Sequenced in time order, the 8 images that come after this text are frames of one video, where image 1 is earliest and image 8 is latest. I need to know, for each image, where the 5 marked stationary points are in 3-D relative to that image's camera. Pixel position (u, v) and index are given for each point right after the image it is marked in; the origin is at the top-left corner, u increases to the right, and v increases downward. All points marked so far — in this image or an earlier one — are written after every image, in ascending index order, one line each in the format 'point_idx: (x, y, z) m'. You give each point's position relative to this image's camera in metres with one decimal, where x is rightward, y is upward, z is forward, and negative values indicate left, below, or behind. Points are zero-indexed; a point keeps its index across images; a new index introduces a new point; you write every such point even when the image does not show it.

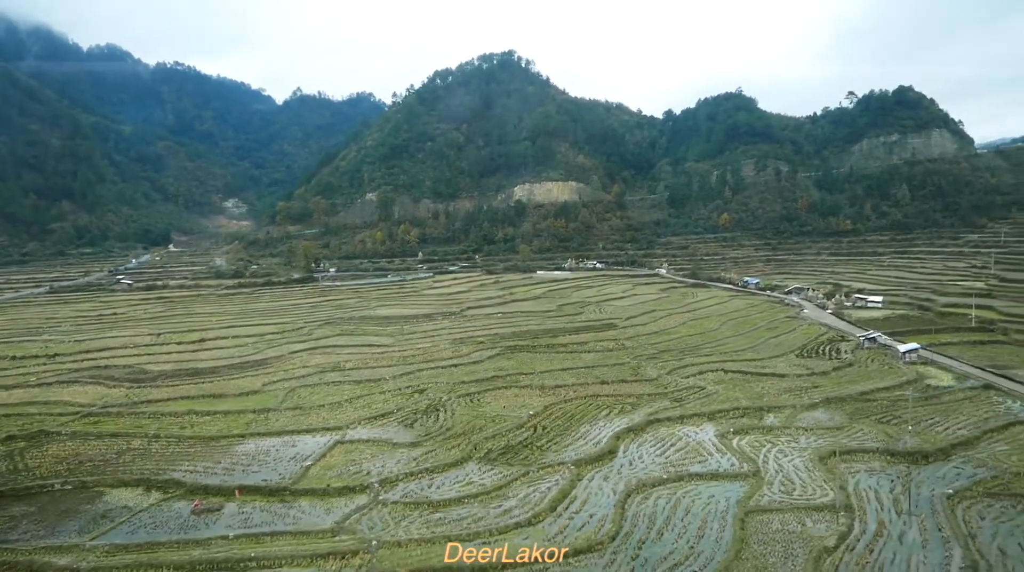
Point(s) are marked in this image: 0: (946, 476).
0: (+10.6, -4.7, +15.8) m
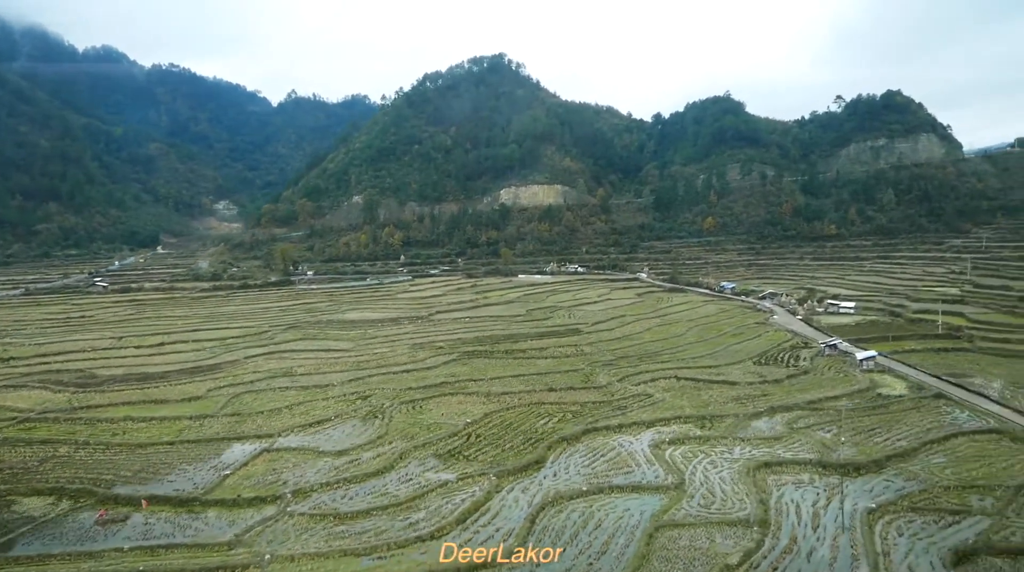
0: (+8.6, -4.8, +15.3) m
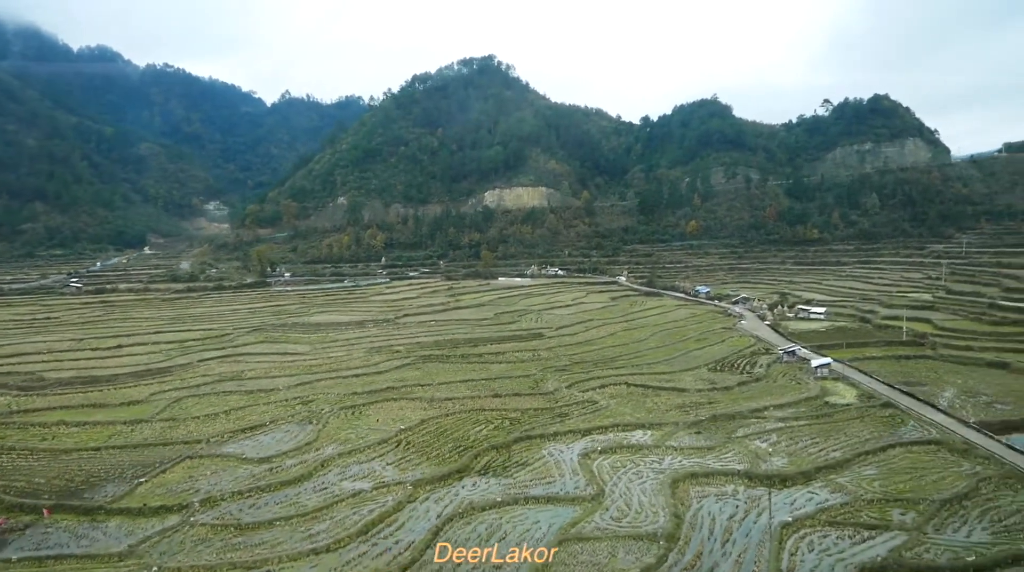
0: (+6.5, -5.0, +14.9) m
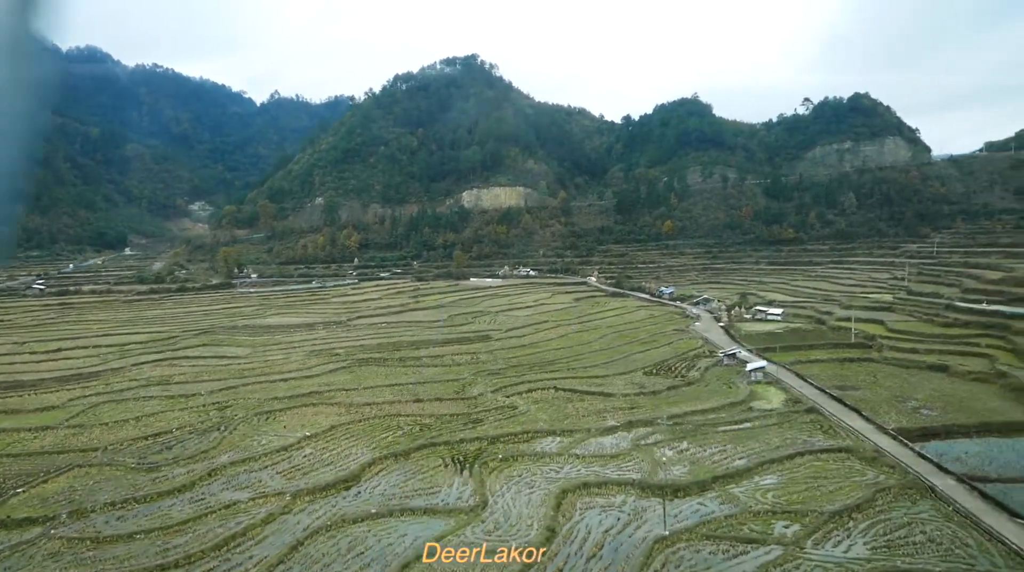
0: (+3.7, -5.1, +14.4) m
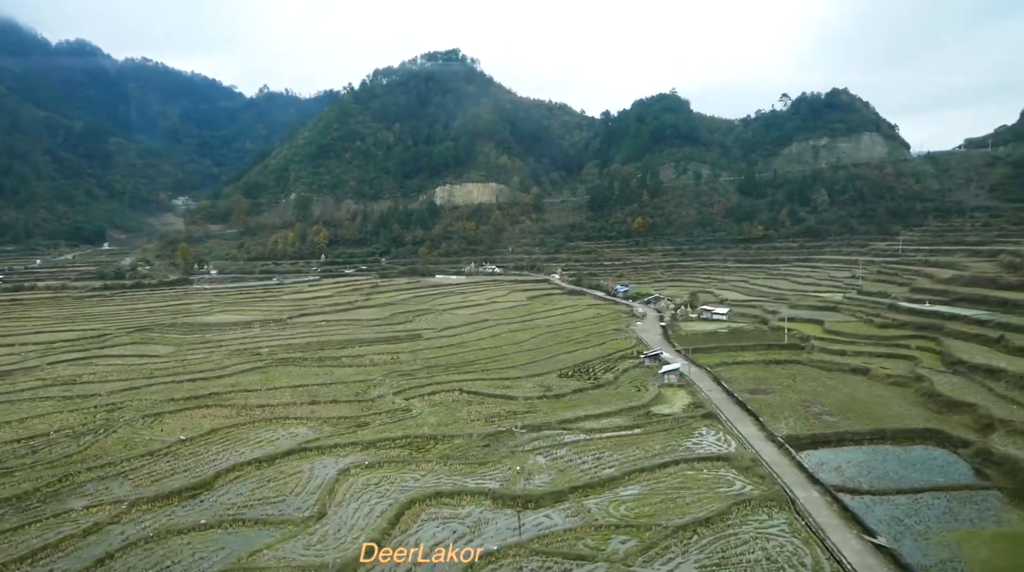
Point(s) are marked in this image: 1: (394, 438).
0: (+0.2, -5.1, +13.7) m
1: (-3.4, -4.4, +18.8) m
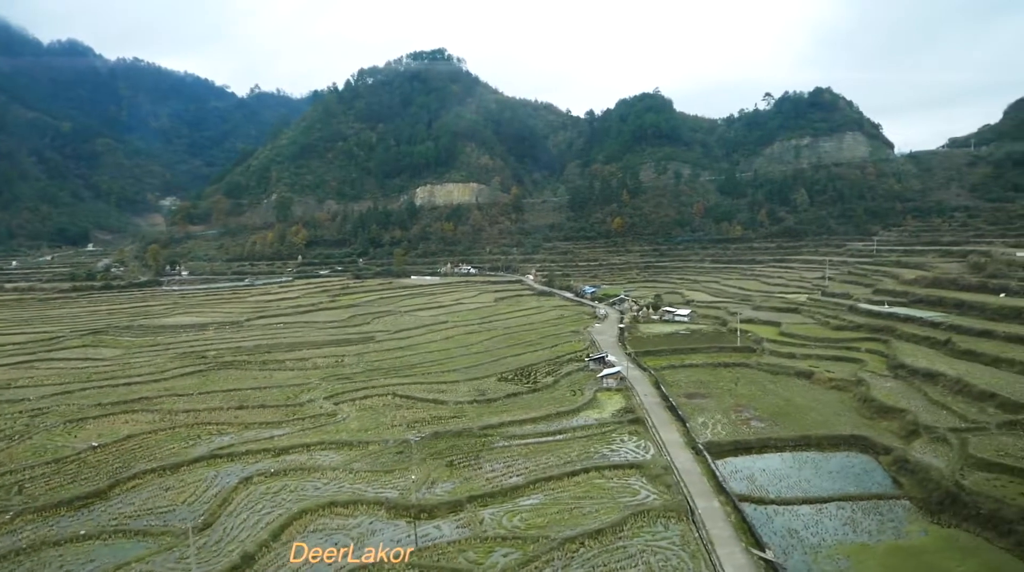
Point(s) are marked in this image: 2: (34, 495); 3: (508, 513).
0: (-2.2, -5.2, +13.3) m
1: (-5.8, -4.5, +18.4) m
2: (-11.5, -5.0, +15.5) m
3: (0.0, -5.0, +14.2) m
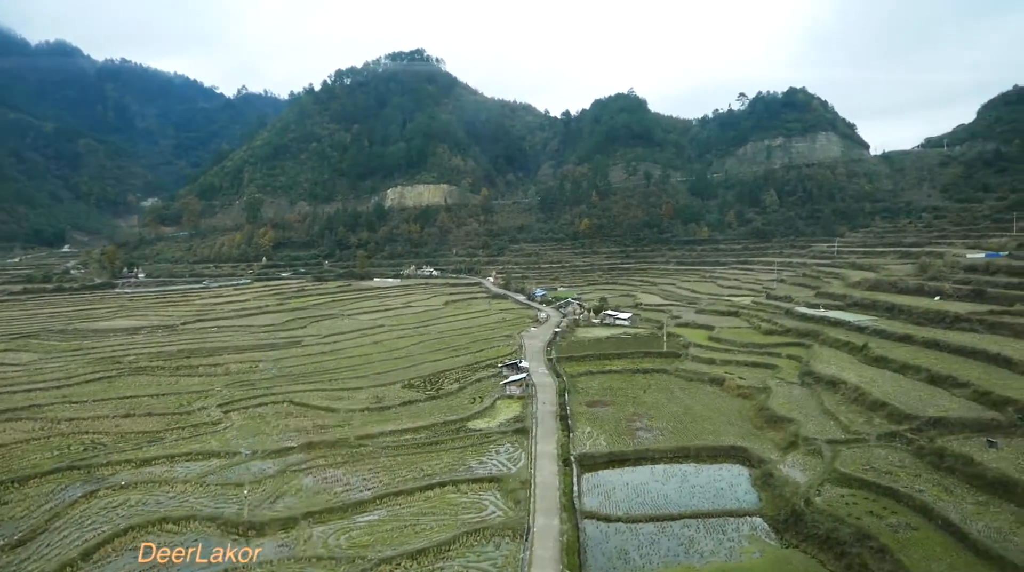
0: (-5.7, -5.4, +12.7) m
1: (-9.3, -4.7, +17.8) m
2: (-15.0, -5.2, +14.9) m
3: (-3.6, -5.2, +13.6) m
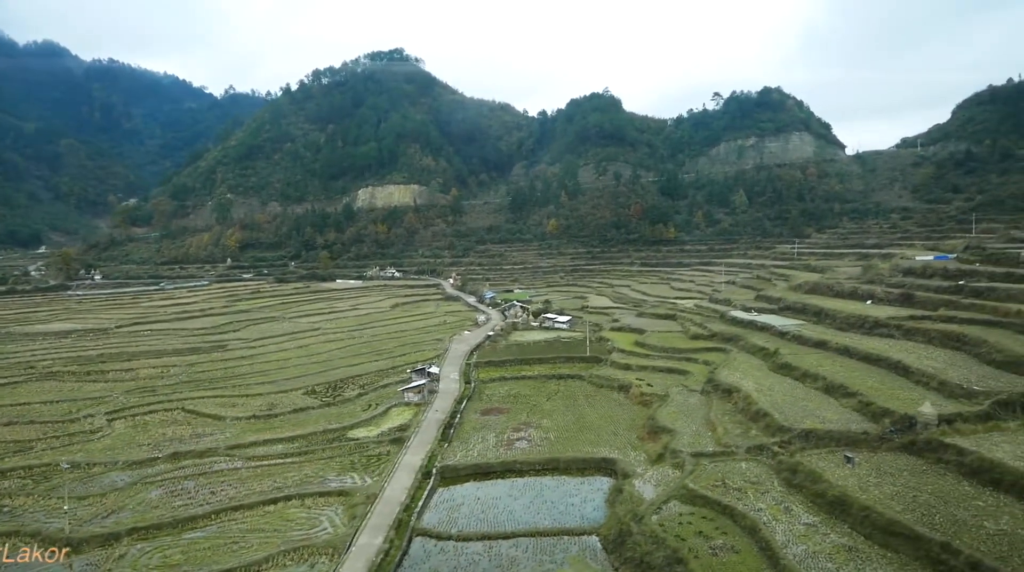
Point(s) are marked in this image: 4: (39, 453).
0: (-9.2, -5.5, +12.1) m
1: (-12.8, -4.8, +17.2) m
2: (-18.5, -5.3, +14.4) m
3: (-7.1, -5.3, +13.0) m
4: (-13.4, -4.7, +18.3) m
